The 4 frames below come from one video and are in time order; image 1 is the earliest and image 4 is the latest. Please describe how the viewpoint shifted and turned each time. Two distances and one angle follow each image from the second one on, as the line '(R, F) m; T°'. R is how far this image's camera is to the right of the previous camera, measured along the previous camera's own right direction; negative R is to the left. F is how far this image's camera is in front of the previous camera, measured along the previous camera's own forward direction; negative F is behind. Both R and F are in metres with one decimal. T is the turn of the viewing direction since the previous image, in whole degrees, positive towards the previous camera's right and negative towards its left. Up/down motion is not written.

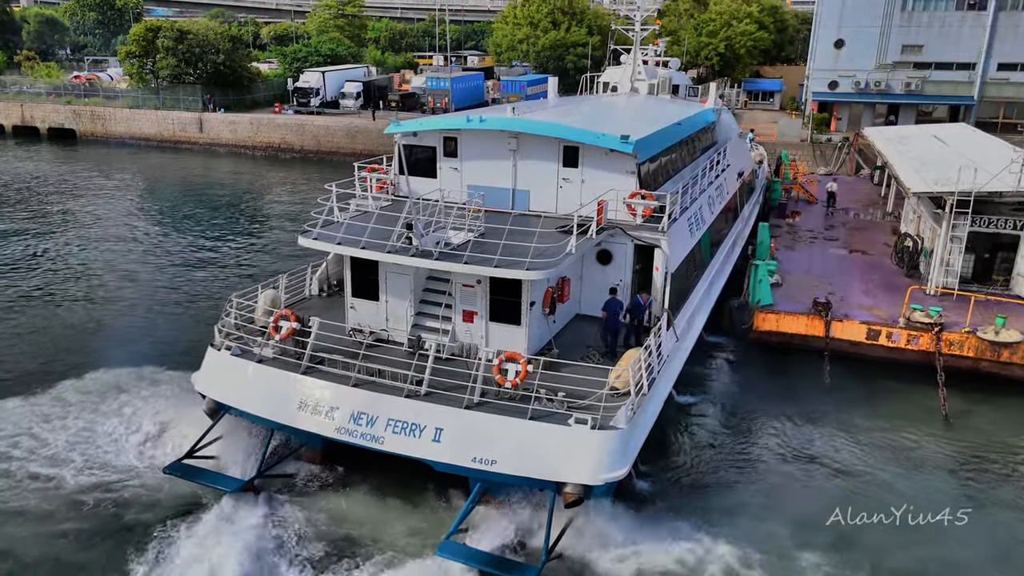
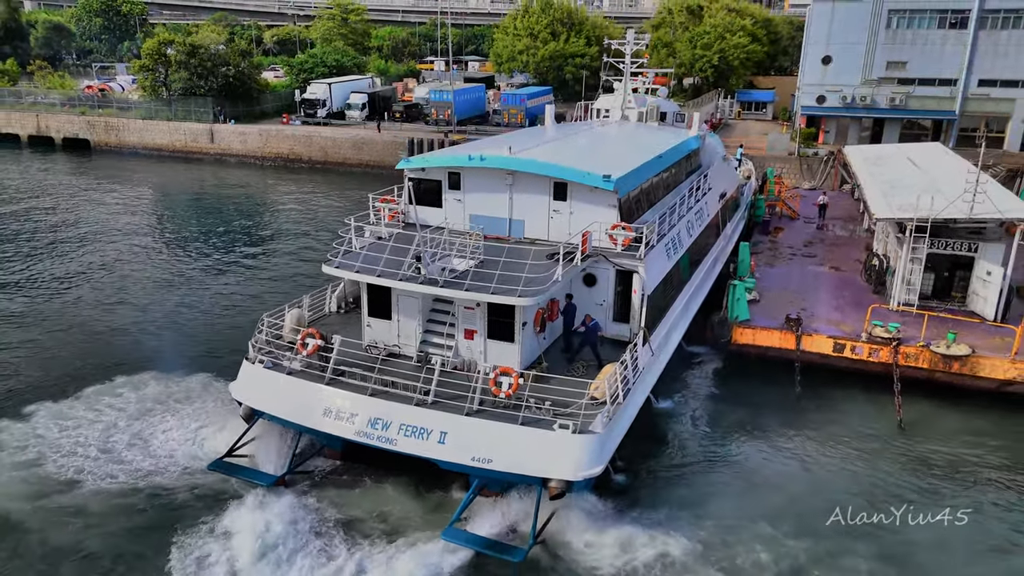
(+0.1, -1.6) m; 0°
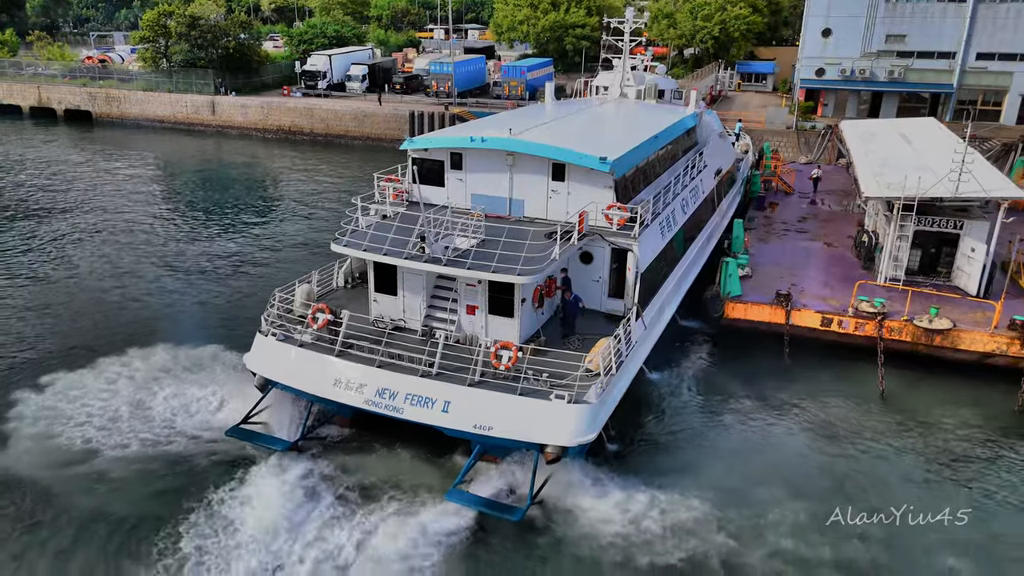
(0.0, -0.6) m; 0°
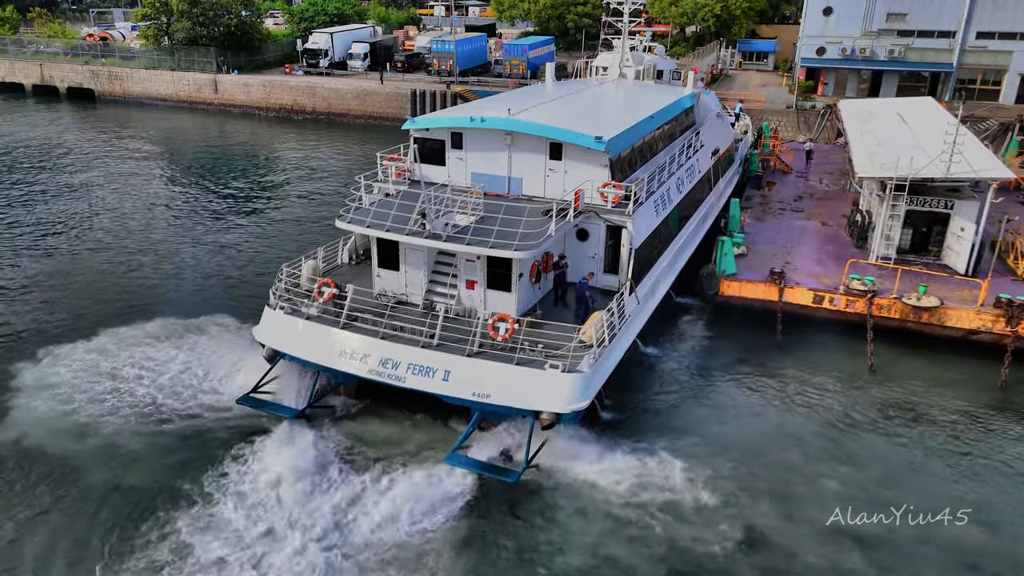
(+0.1, -0.5) m; 0°
